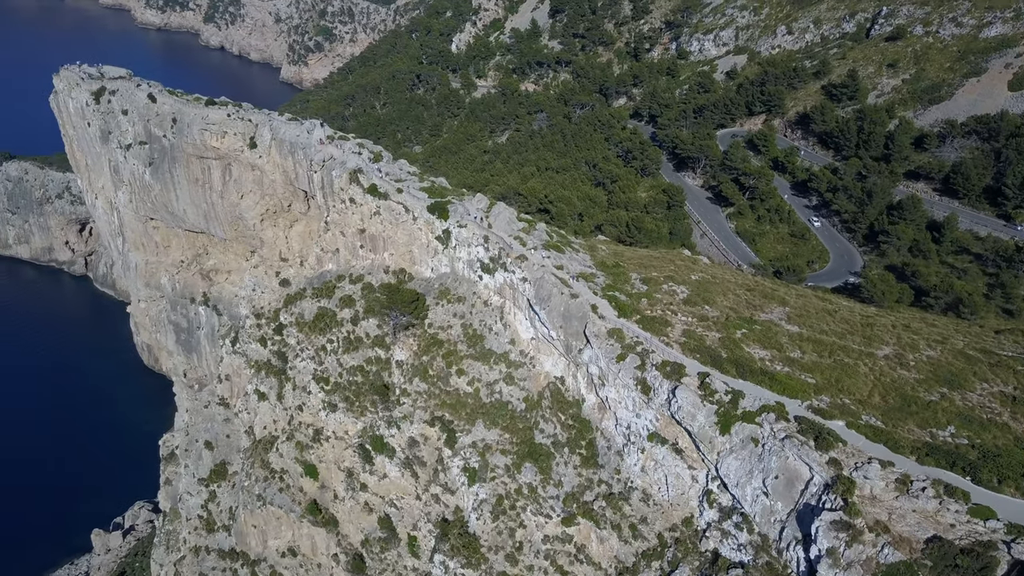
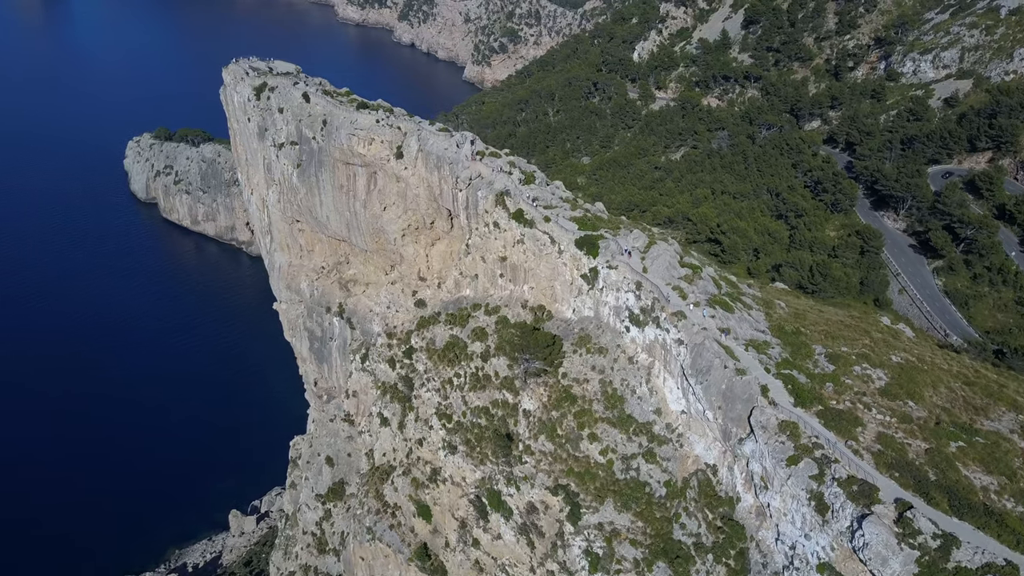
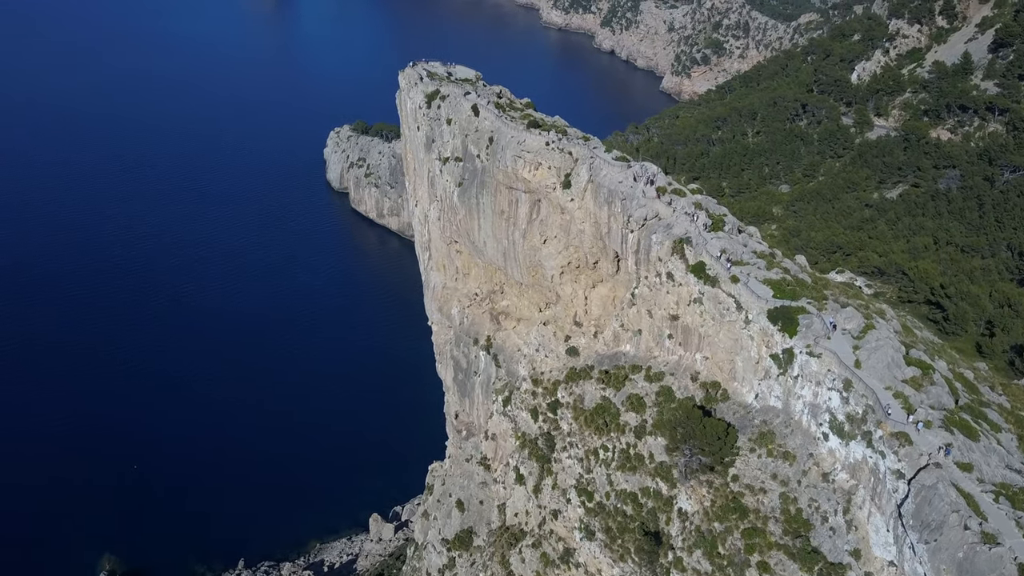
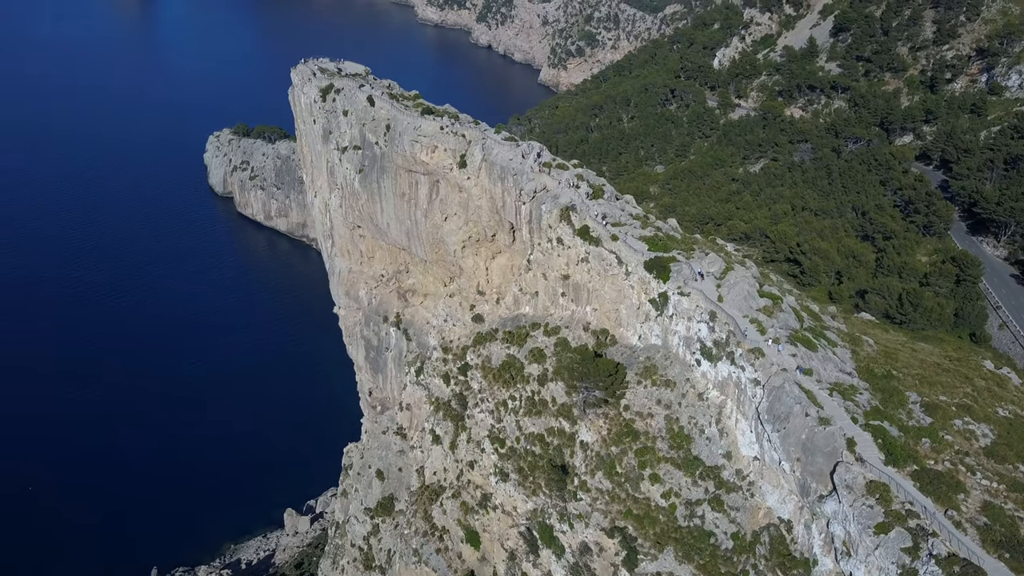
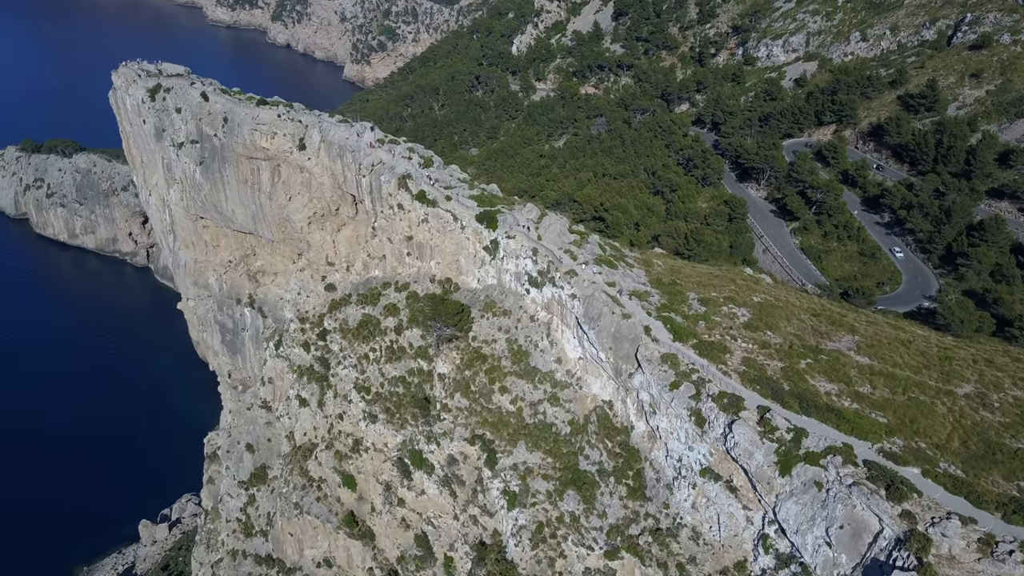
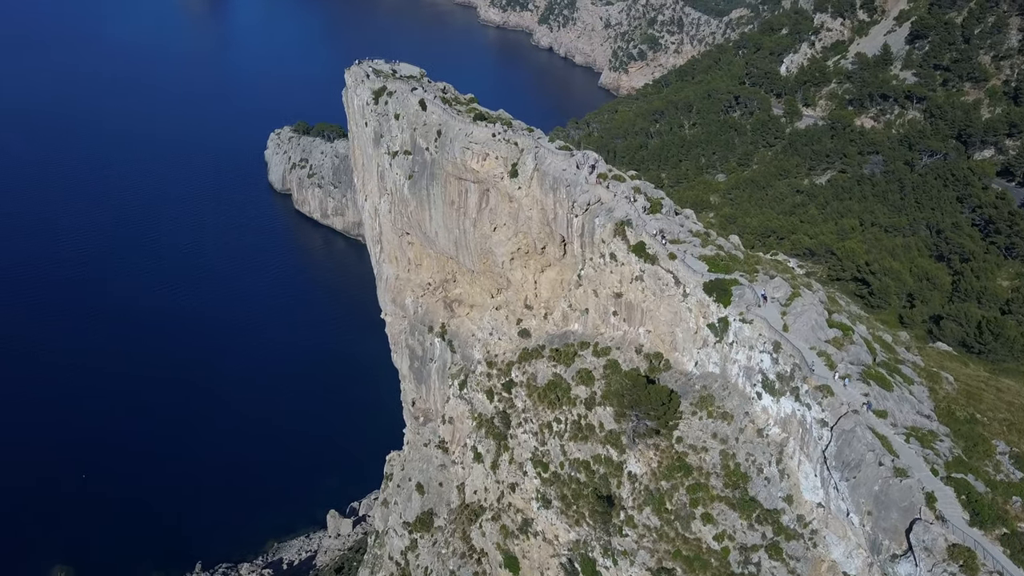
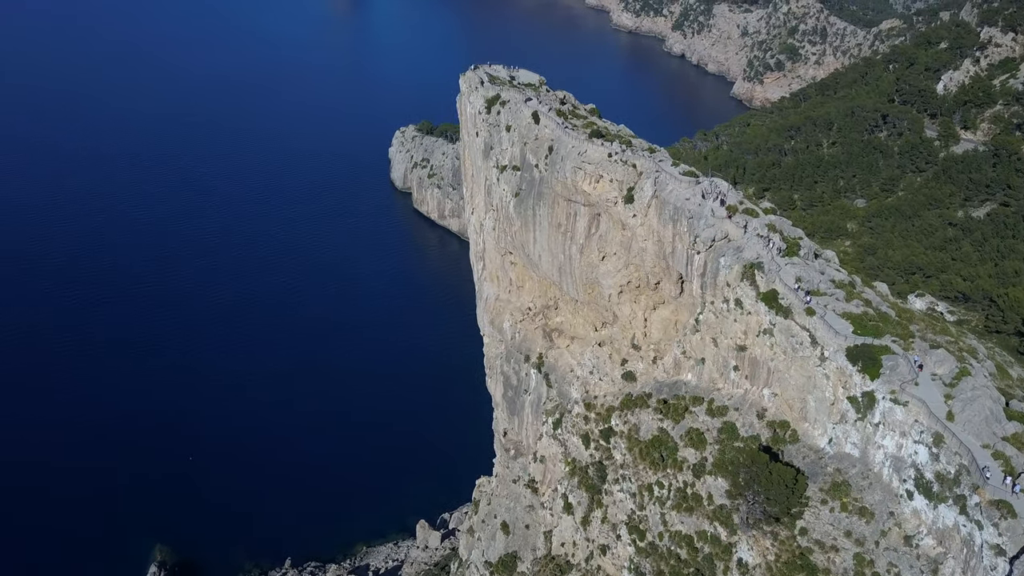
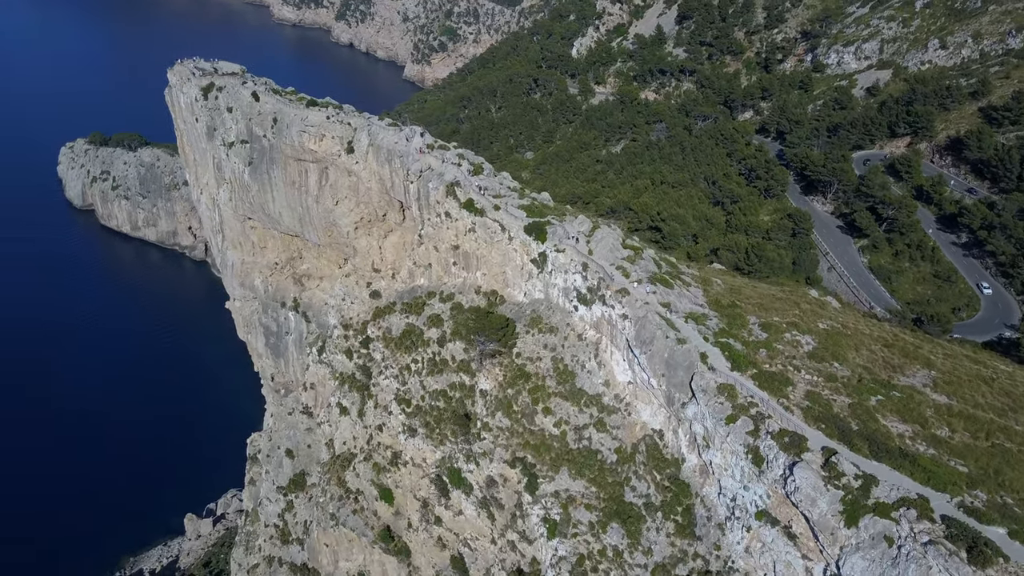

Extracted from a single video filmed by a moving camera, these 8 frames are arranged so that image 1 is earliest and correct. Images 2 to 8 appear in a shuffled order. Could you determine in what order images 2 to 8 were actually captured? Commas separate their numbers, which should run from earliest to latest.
5, 8, 2, 4, 6, 3, 7
